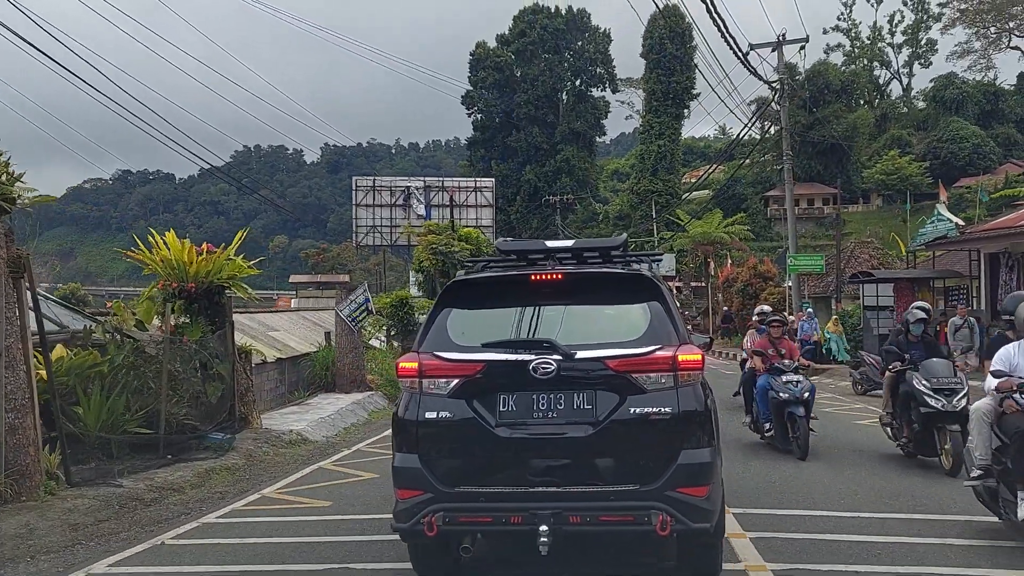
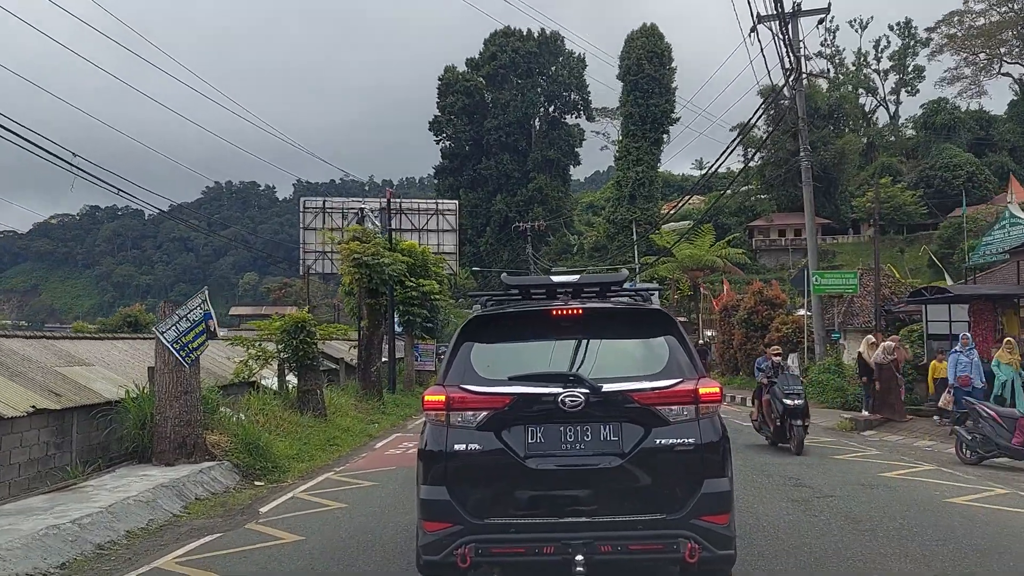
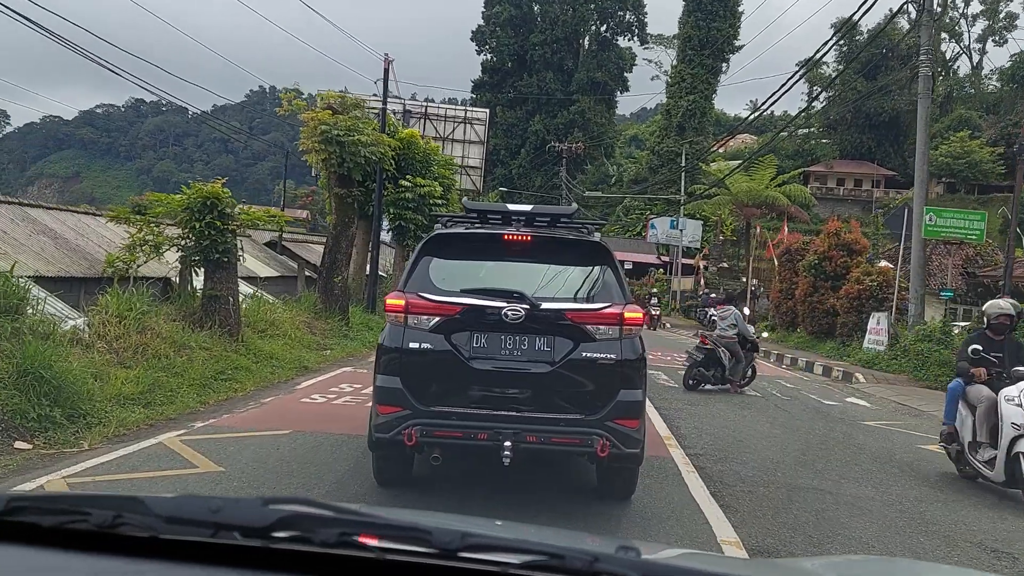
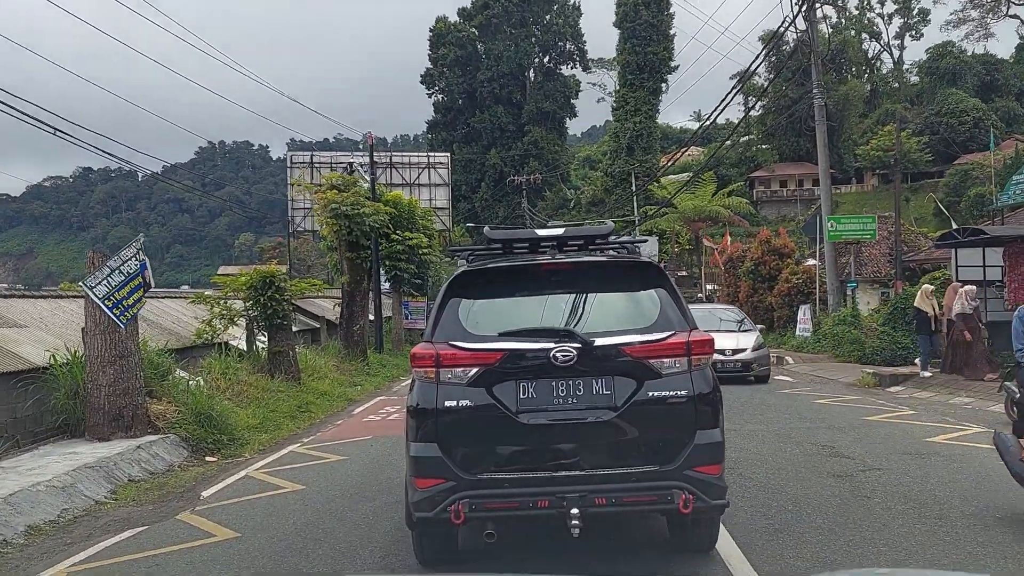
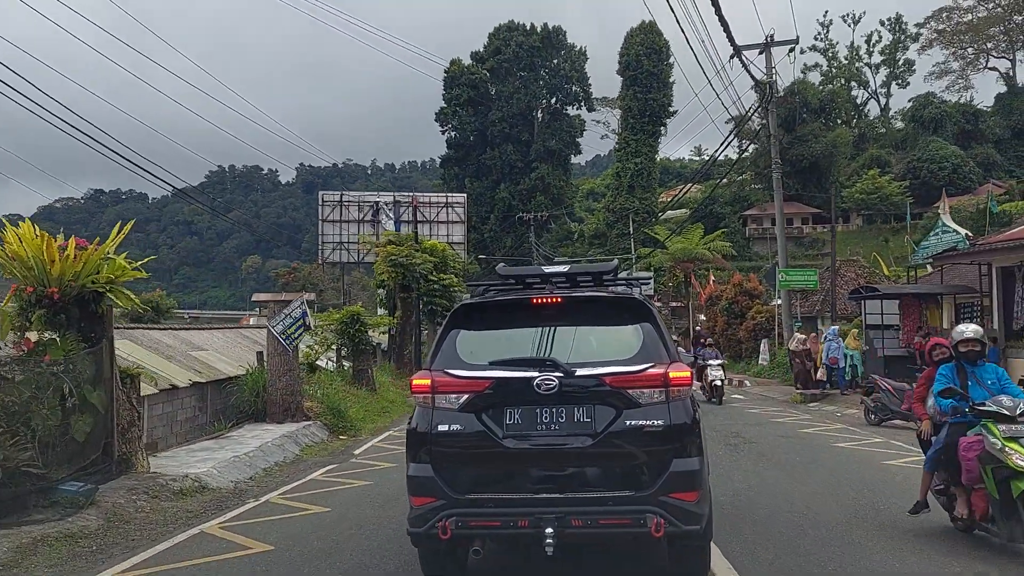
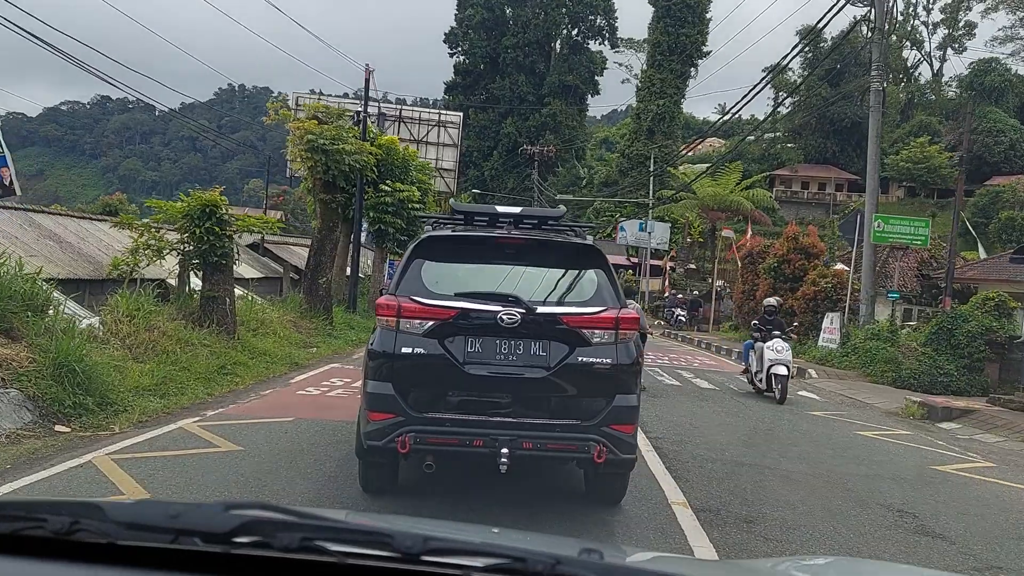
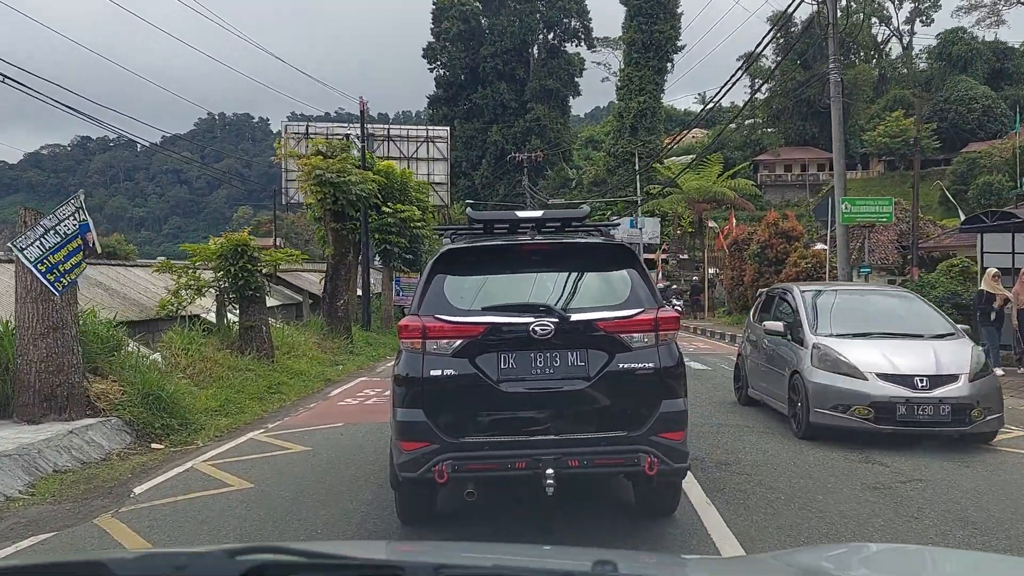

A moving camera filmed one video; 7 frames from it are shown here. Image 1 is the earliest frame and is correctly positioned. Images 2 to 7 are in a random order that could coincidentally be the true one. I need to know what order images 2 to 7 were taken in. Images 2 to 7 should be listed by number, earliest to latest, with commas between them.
5, 2, 4, 7, 6, 3
